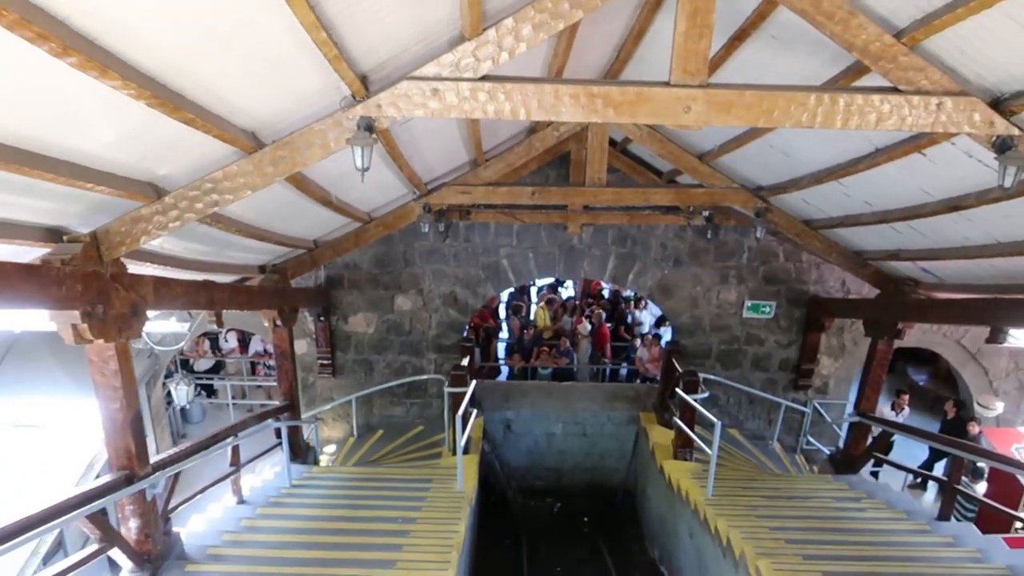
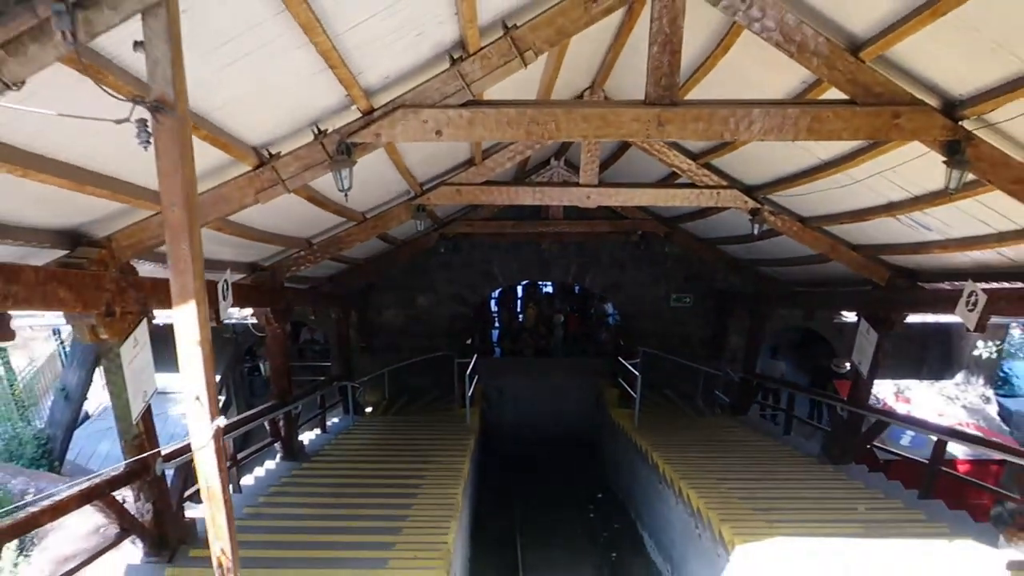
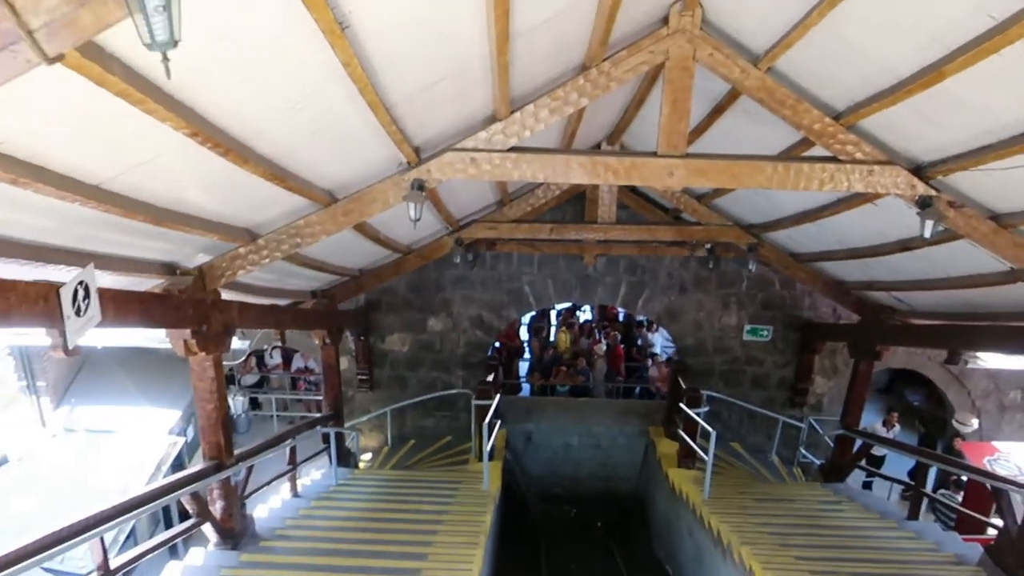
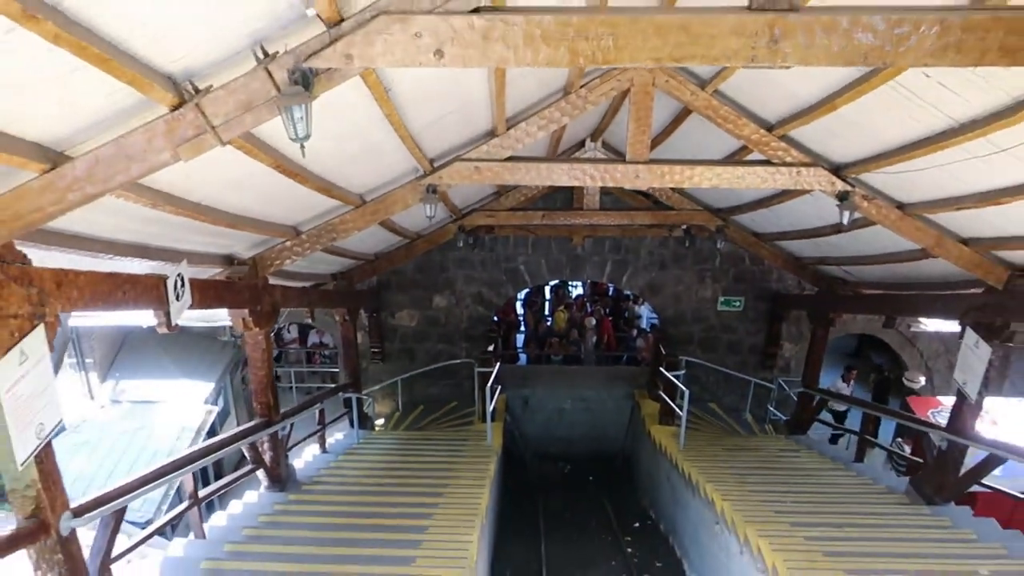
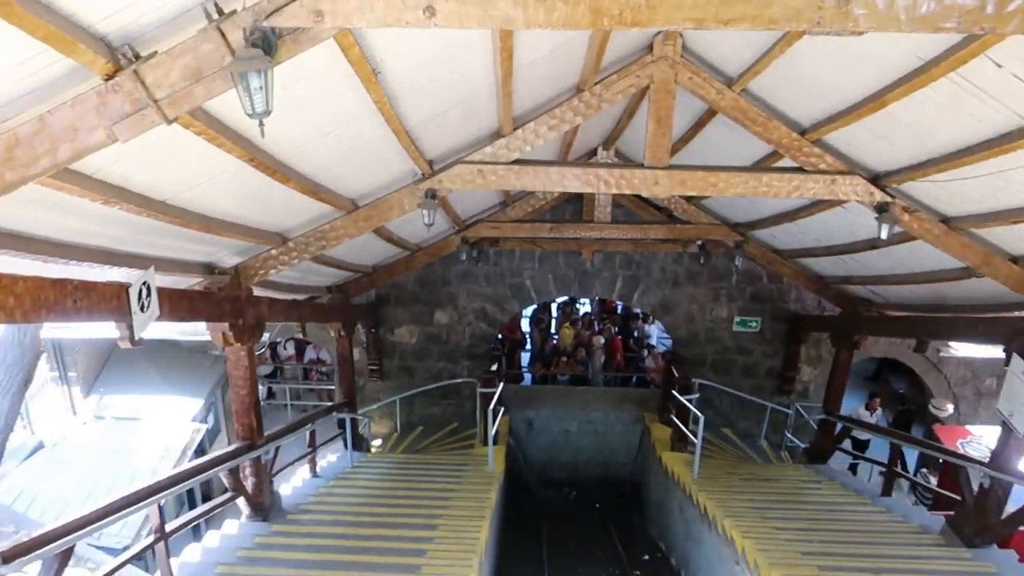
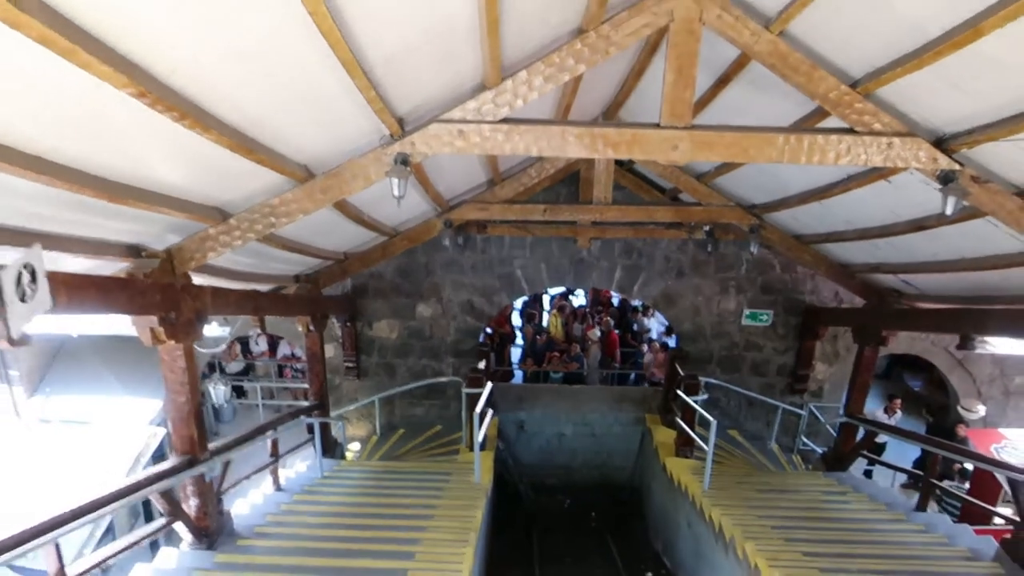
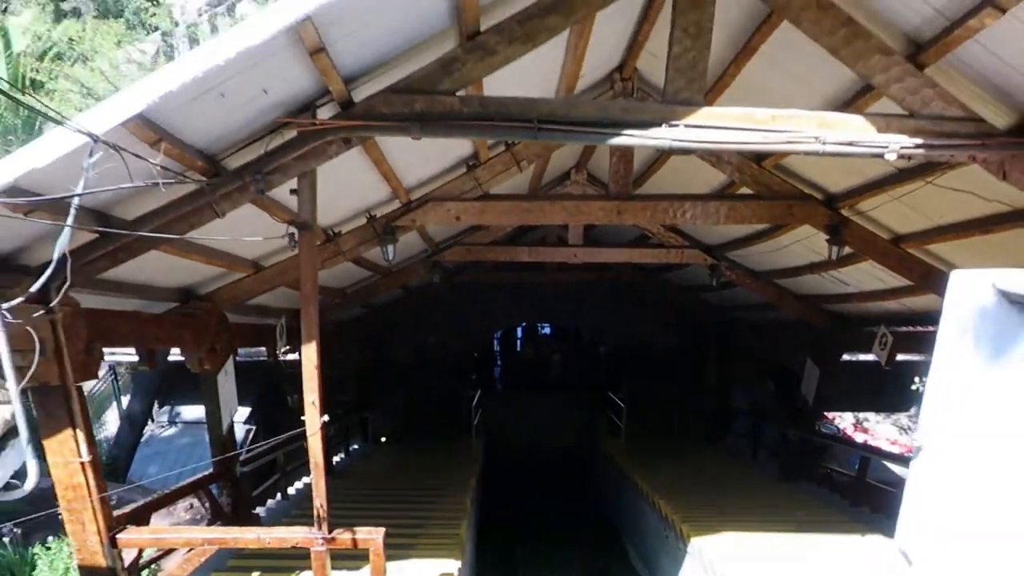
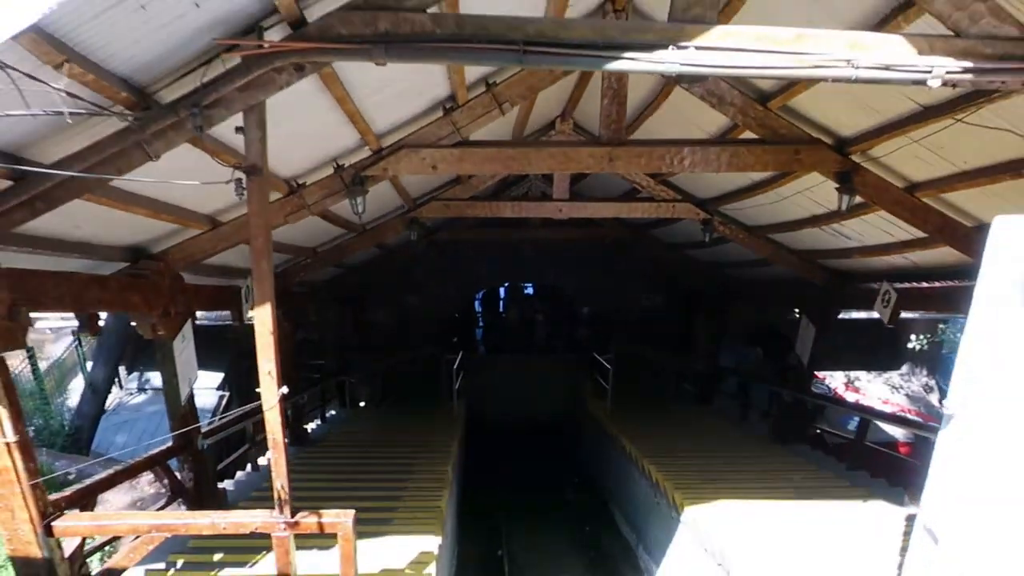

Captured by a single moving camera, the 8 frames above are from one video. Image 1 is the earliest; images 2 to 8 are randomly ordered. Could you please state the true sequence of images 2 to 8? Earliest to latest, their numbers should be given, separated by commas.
6, 3, 5, 4, 2, 8, 7
